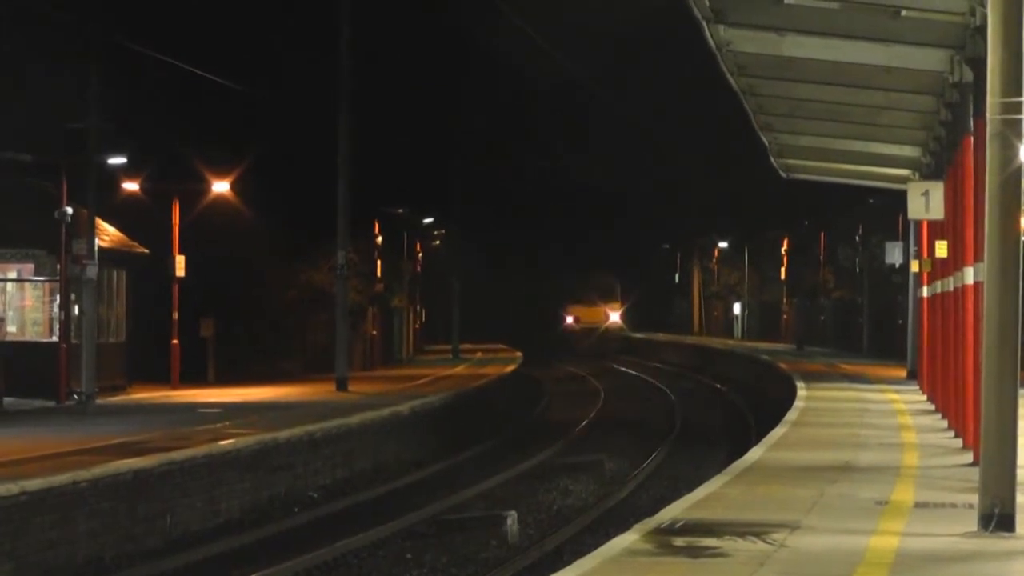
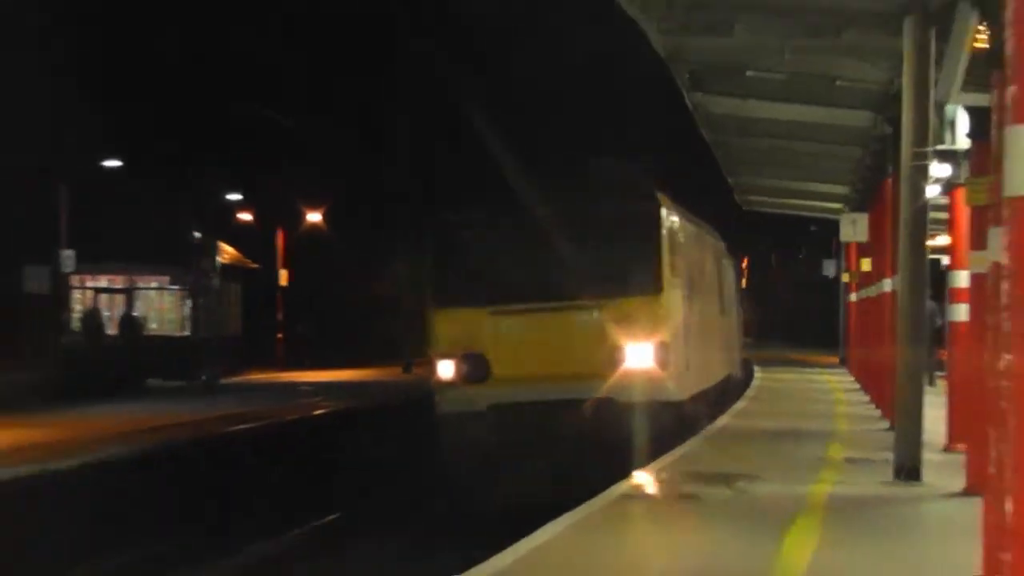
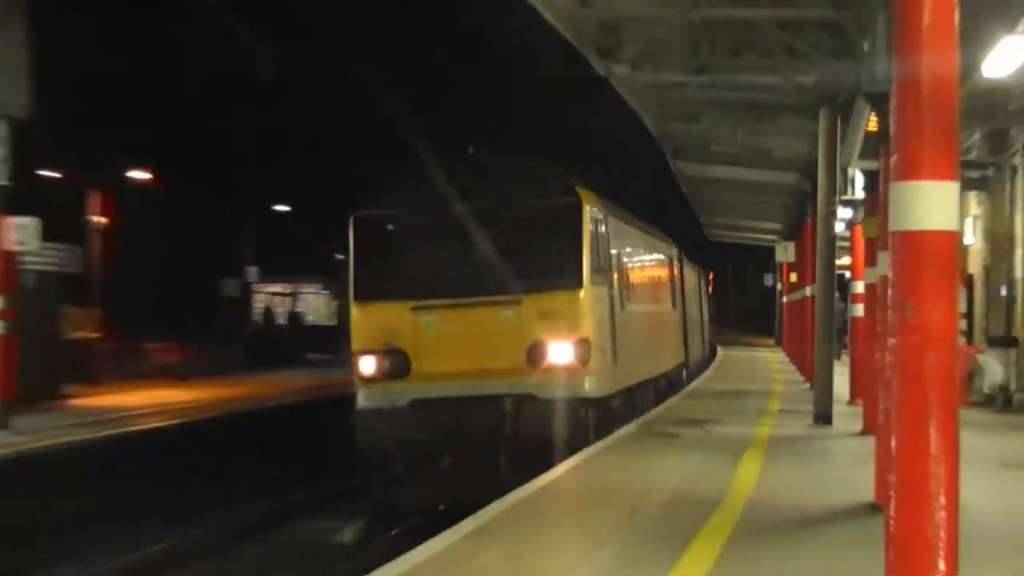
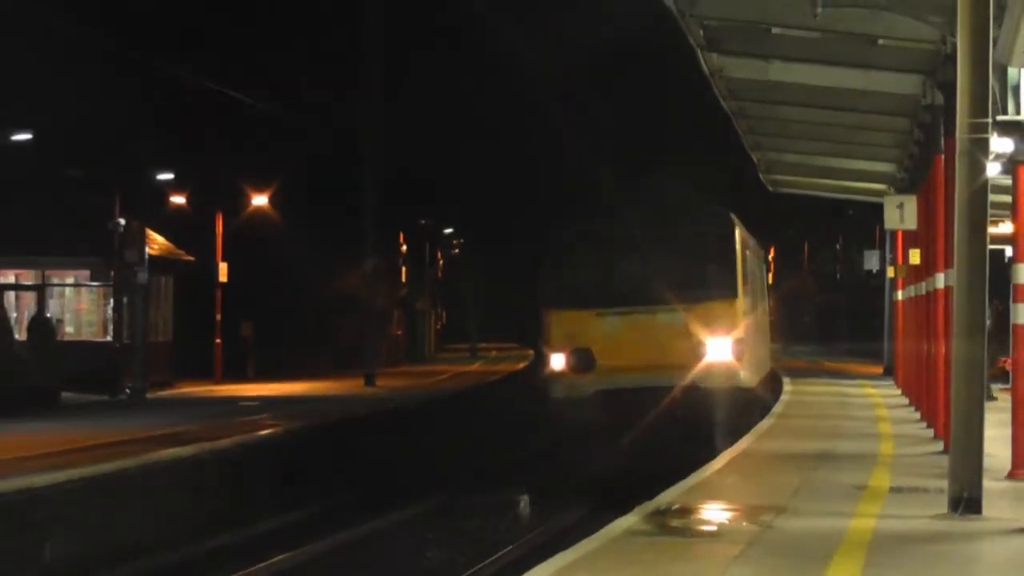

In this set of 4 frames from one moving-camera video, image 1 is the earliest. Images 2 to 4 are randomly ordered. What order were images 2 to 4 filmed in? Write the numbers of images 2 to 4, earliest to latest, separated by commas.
4, 2, 3
